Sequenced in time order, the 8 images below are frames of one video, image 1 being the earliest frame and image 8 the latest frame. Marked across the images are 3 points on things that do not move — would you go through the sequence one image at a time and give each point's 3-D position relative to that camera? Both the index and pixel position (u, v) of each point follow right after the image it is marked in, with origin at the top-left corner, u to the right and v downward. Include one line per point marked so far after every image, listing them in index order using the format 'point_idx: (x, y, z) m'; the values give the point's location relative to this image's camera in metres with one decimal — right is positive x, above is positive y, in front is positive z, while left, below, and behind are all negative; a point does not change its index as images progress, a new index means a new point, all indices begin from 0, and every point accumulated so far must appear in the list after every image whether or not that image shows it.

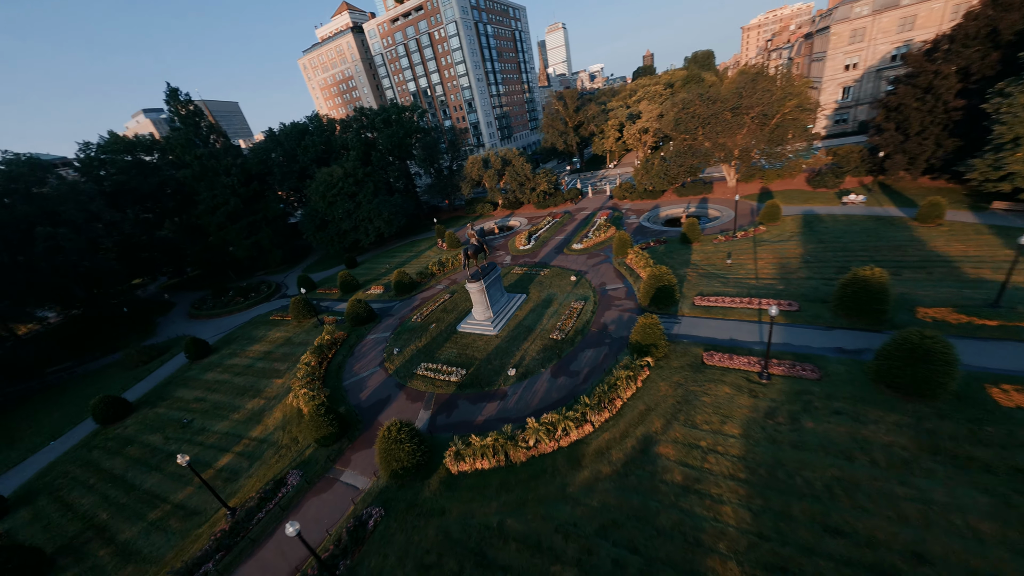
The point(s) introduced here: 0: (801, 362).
0: (+10.6, -2.7, +12.5) m
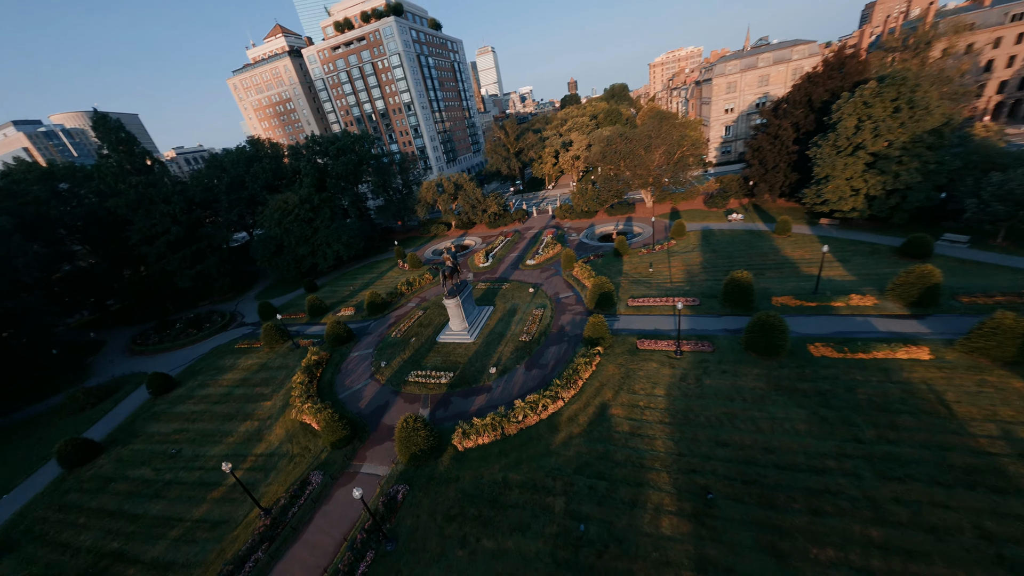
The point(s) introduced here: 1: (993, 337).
0: (+9.8, -2.7, +17.6) m
1: (+18.7, -1.9, +13.3) m
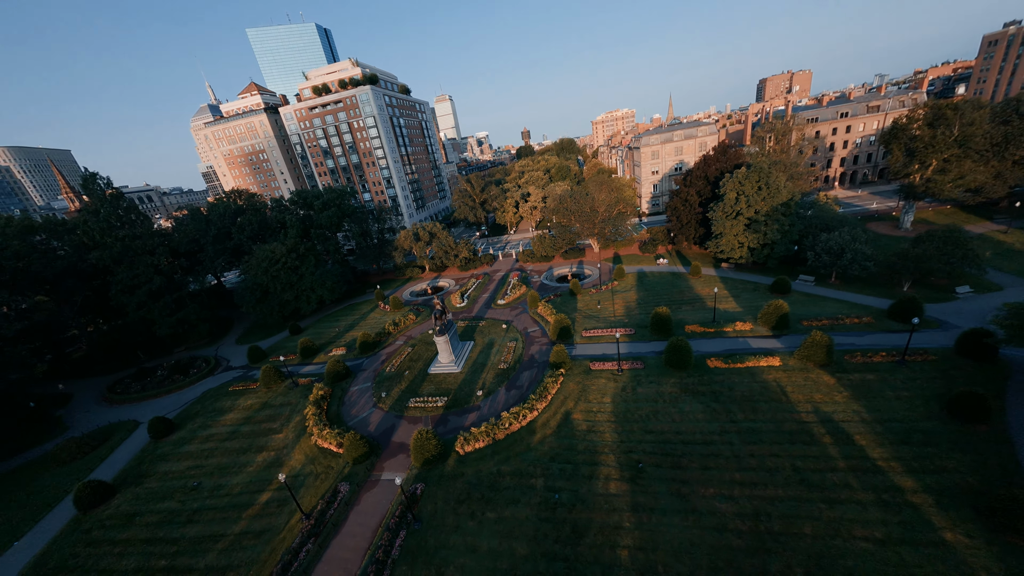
0: (+8.6, -5.0, +23.6) m
1: (+18.0, -3.6, +20.5) m
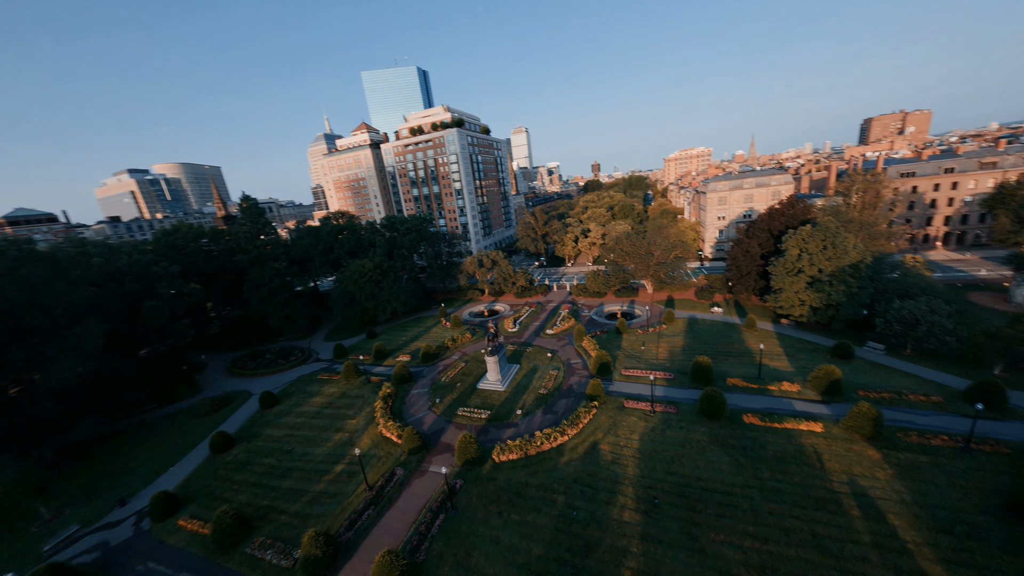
0: (+11.4, -8.4, +24.6) m
1: (+20.3, -7.7, +20.1) m
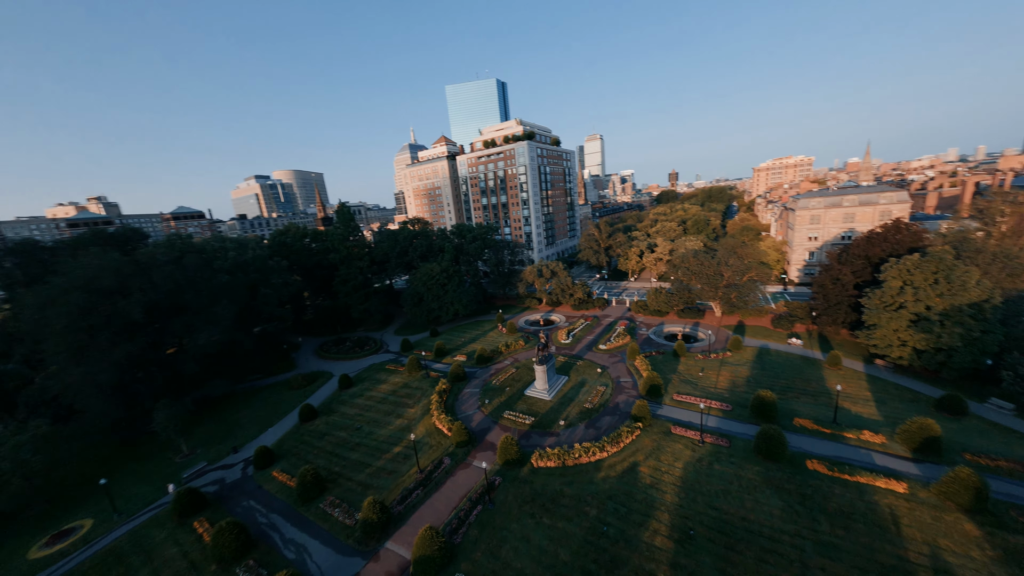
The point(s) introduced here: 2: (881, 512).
0: (+14.4, -10.2, +23.4) m
1: (+22.3, -10.0, +17.3) m
2: (+19.1, -11.6, +17.6) m
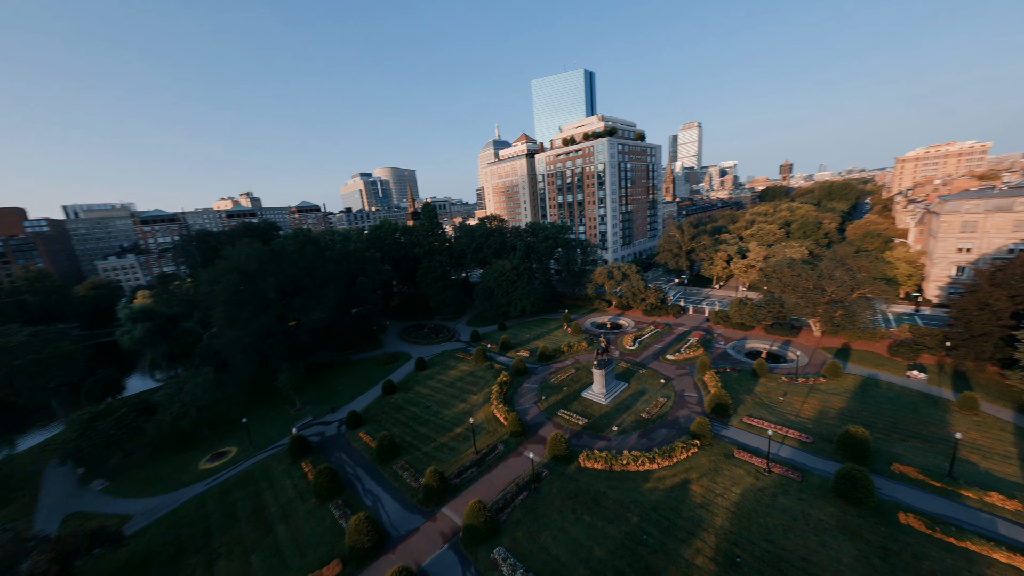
0: (+17.7, -11.4, +21.4) m
1: (+24.1, -11.7, +13.7) m
2: (+21.0, -13.1, +14.7) m
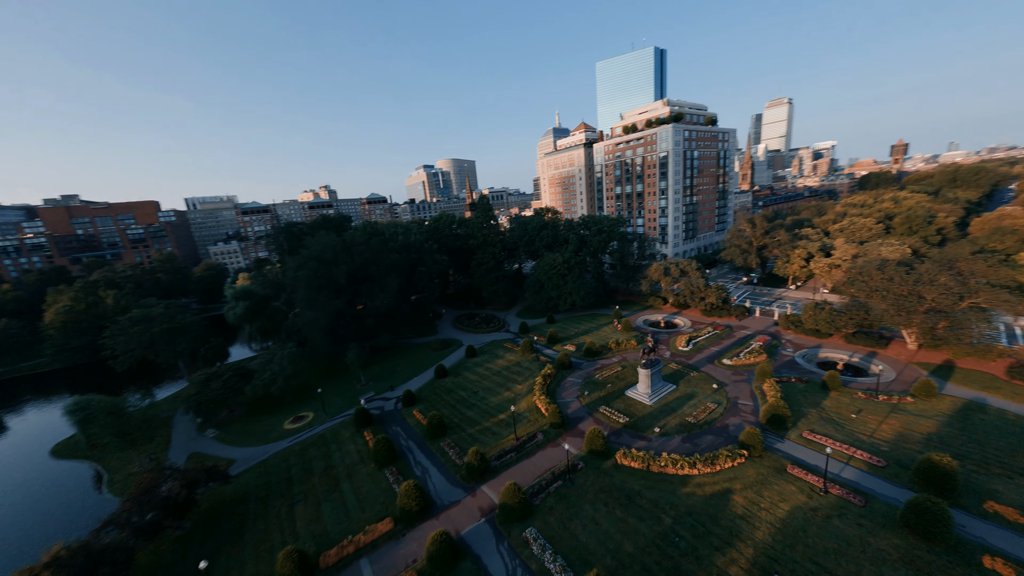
0: (+19.9, -11.8, +19.6) m
1: (+25.0, -12.5, +11.0) m
2: (+22.0, -13.7, +12.6) m
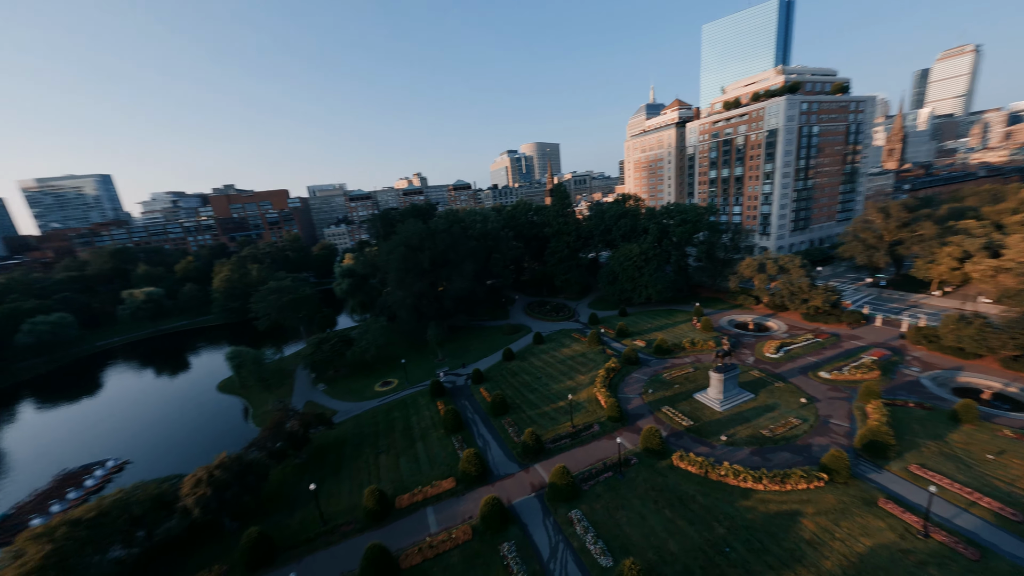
0: (+22.4, -12.5, +16.5) m
1: (+25.4, -13.7, +7.1) m
2: (+22.8, -14.8, +9.3) m
